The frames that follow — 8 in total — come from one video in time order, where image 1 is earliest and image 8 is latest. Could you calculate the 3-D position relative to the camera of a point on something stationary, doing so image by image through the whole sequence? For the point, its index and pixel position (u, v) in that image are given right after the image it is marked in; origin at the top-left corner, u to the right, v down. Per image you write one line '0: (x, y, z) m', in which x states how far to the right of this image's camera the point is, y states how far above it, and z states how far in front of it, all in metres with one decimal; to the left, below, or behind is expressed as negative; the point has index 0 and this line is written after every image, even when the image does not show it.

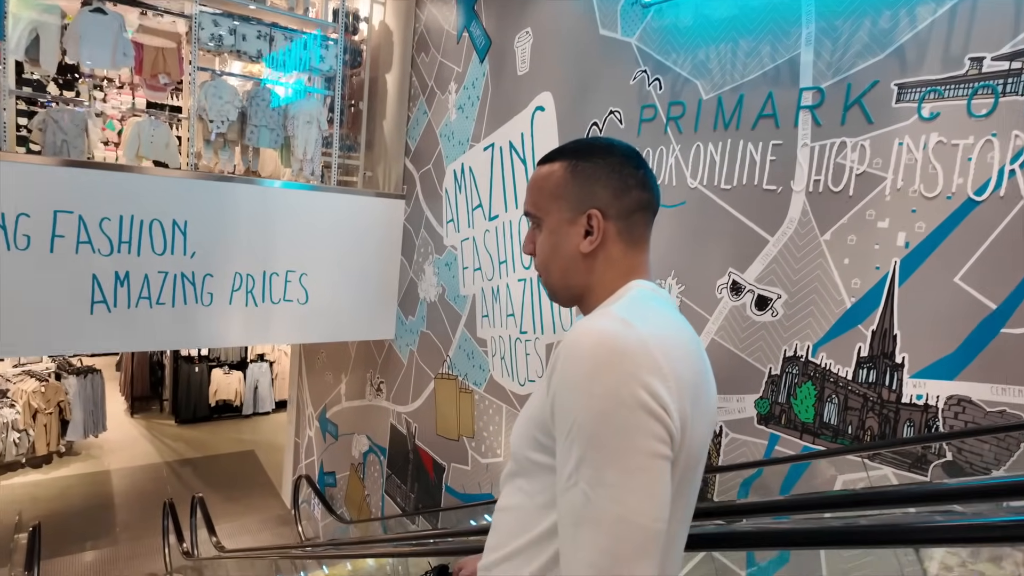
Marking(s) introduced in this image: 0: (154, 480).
0: (-4.1, -2.2, +6.8) m
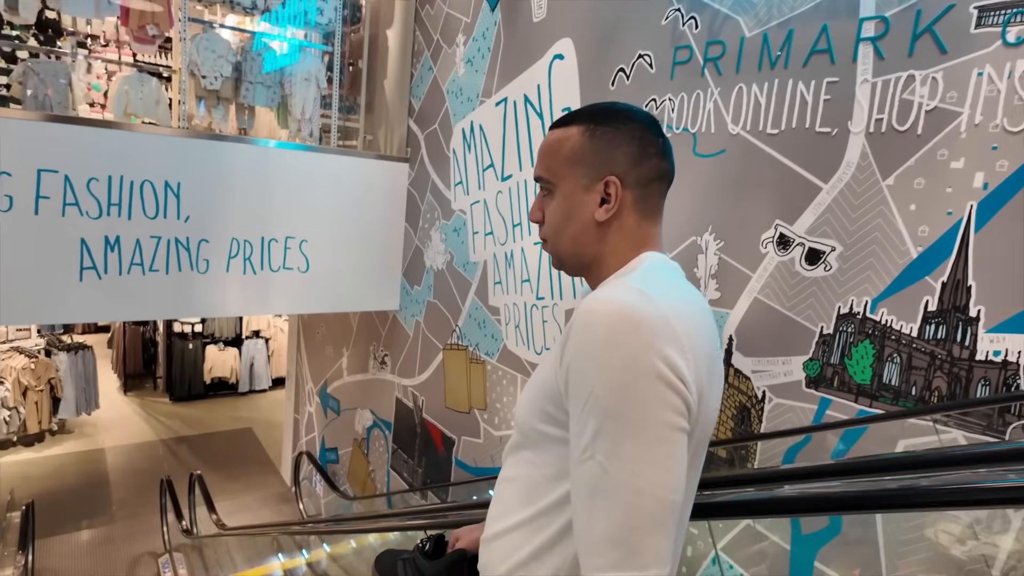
0: (-4.0, -1.9, +6.7) m
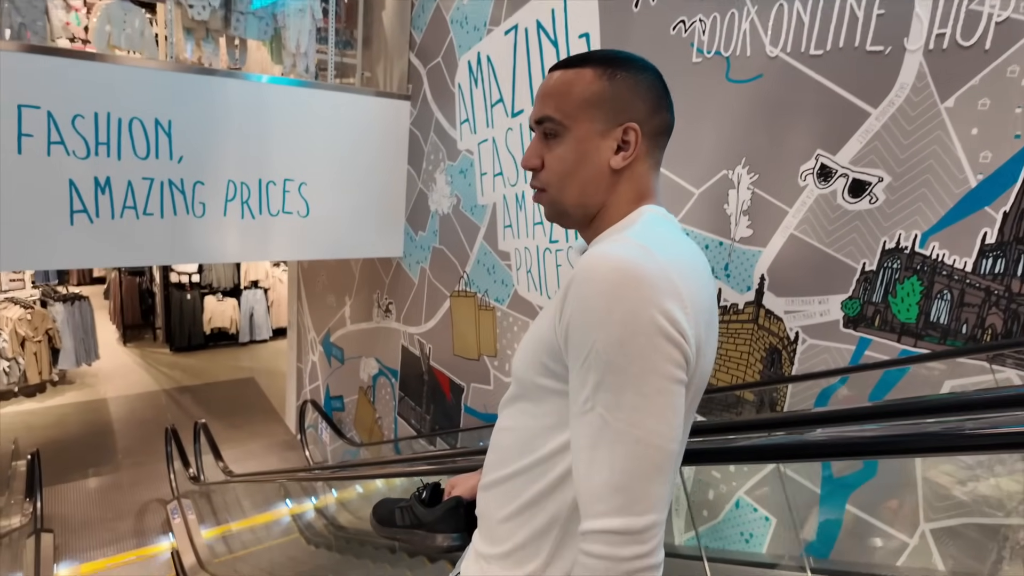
0: (-4.0, -1.3, +6.7) m
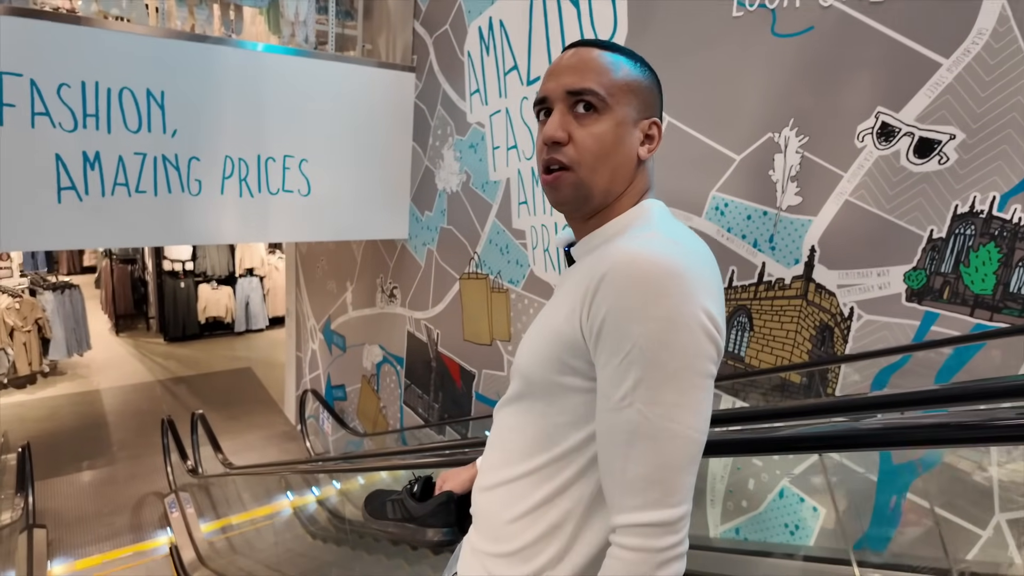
0: (-3.9, -1.2, +6.5) m
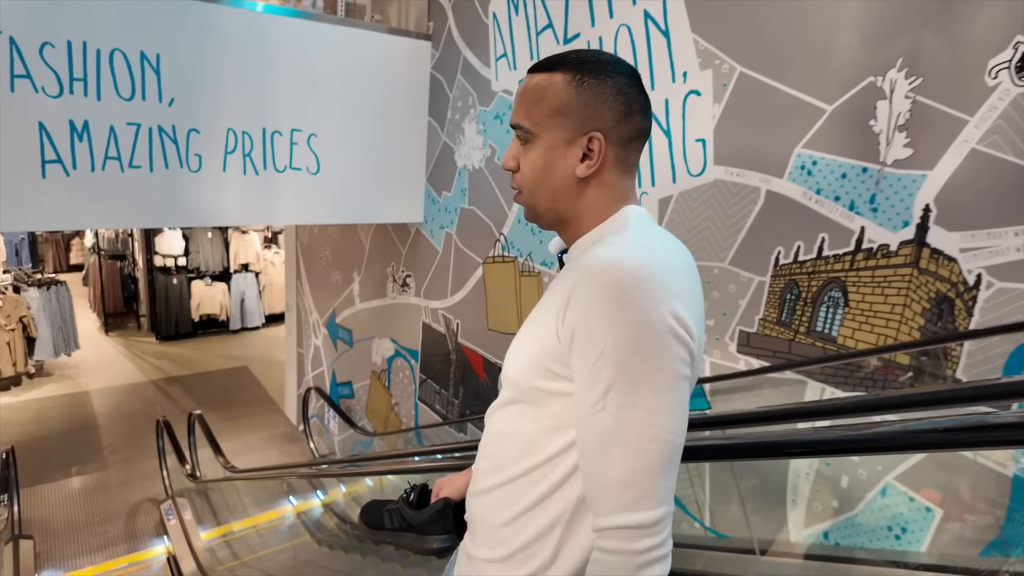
0: (-3.8, -1.1, +6.2) m
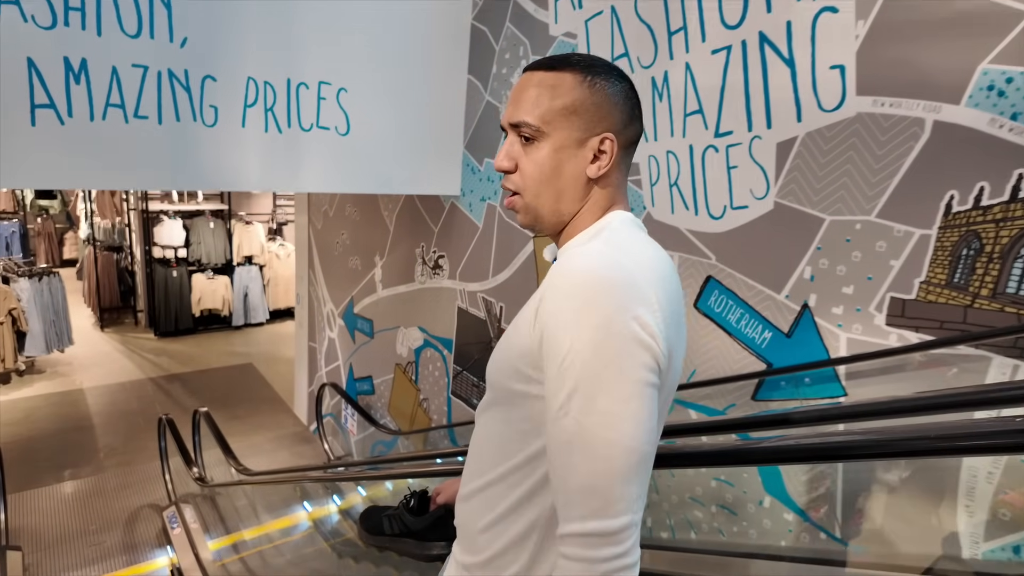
0: (-3.6, -1.0, +5.7) m
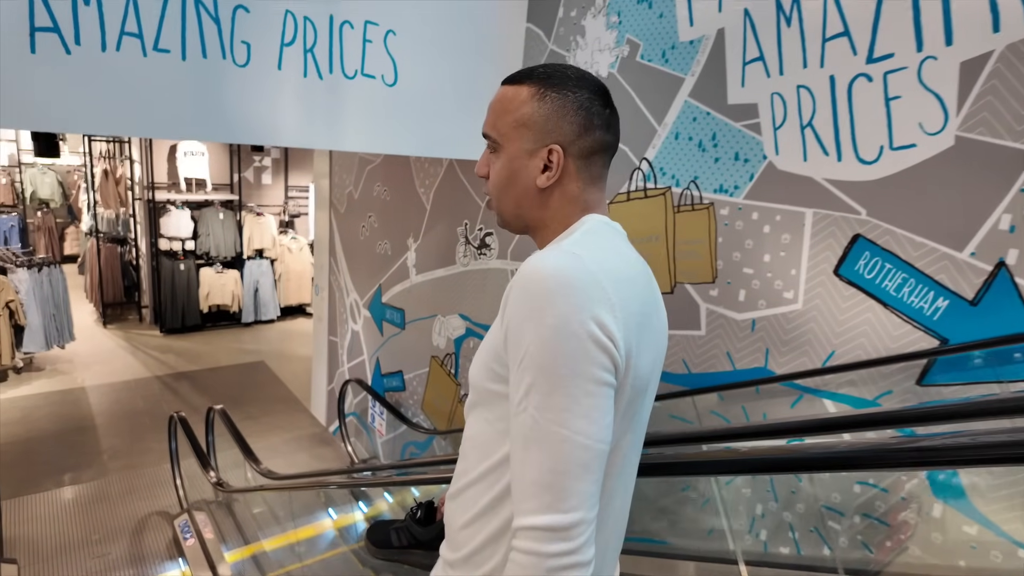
0: (-3.3, -1.0, +5.4) m
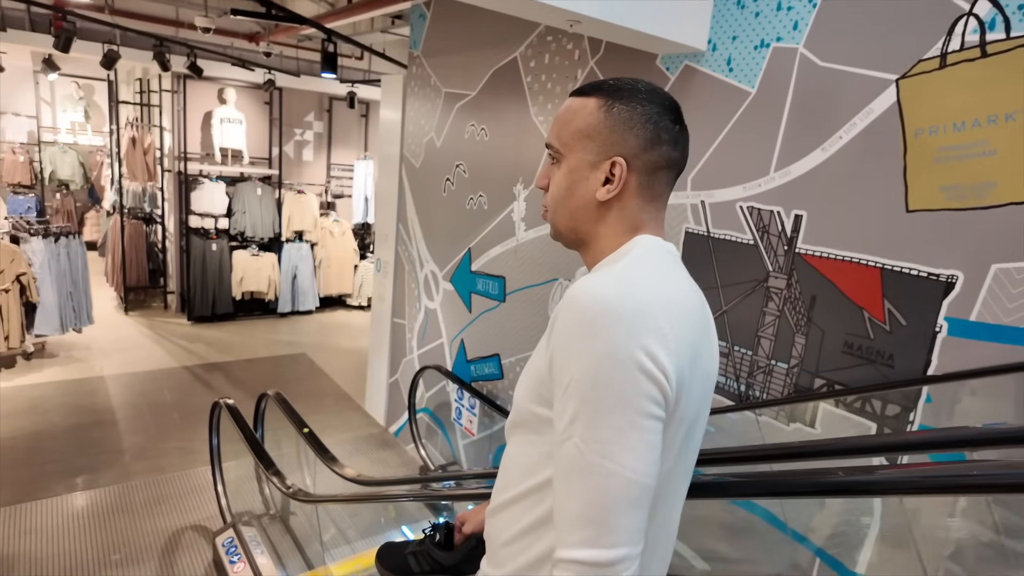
0: (-2.6, -0.8, +4.6) m
